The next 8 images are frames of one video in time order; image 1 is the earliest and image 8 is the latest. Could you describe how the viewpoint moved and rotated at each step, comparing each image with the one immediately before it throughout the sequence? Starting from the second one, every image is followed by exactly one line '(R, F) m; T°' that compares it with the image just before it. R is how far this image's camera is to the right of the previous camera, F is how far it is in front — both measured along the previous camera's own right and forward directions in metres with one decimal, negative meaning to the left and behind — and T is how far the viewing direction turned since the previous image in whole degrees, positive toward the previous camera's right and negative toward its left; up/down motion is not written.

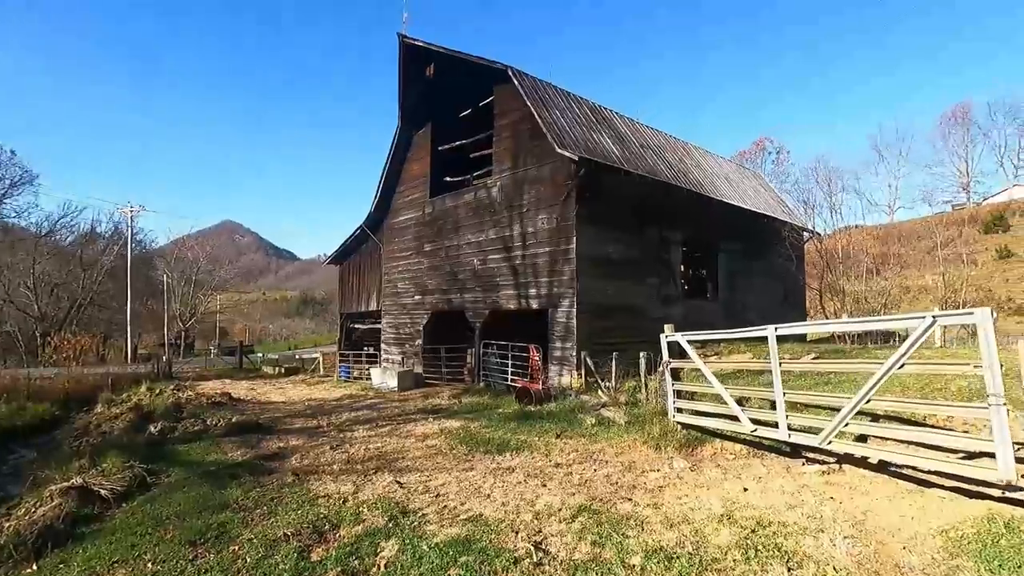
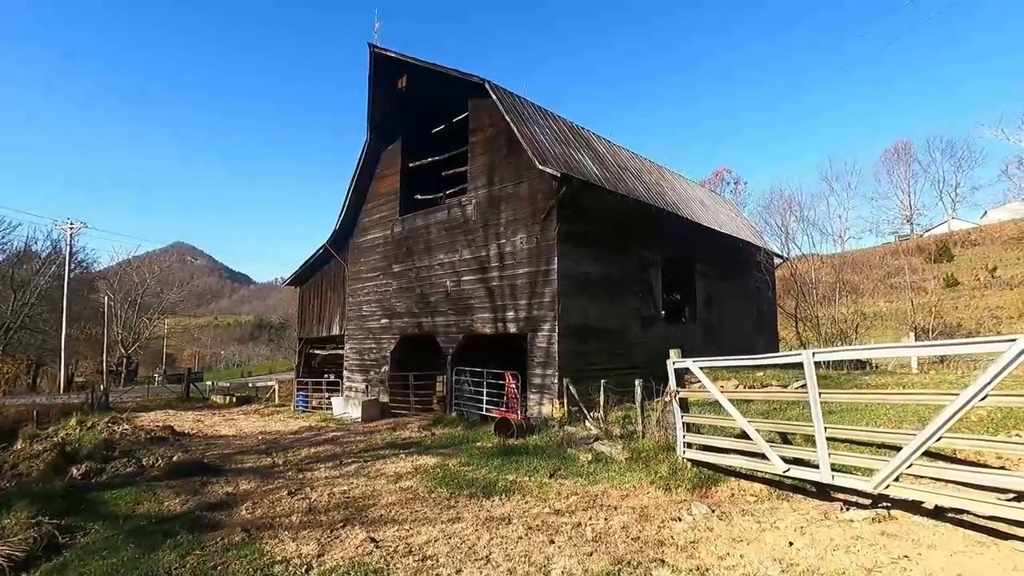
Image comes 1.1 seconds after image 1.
(-0.3, +0.7) m; +4°
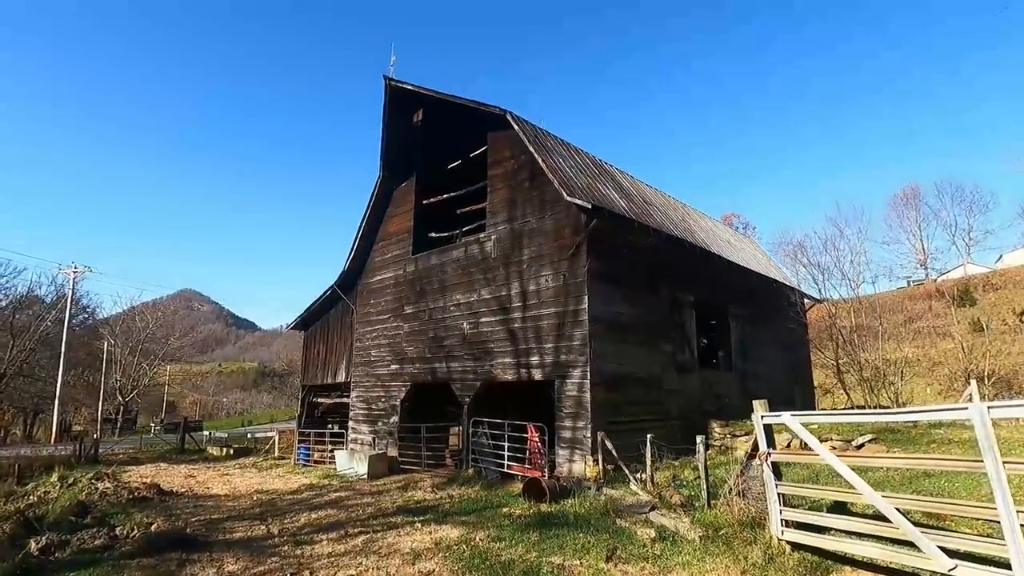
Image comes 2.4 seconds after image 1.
(-0.4, +0.9) m; -1°
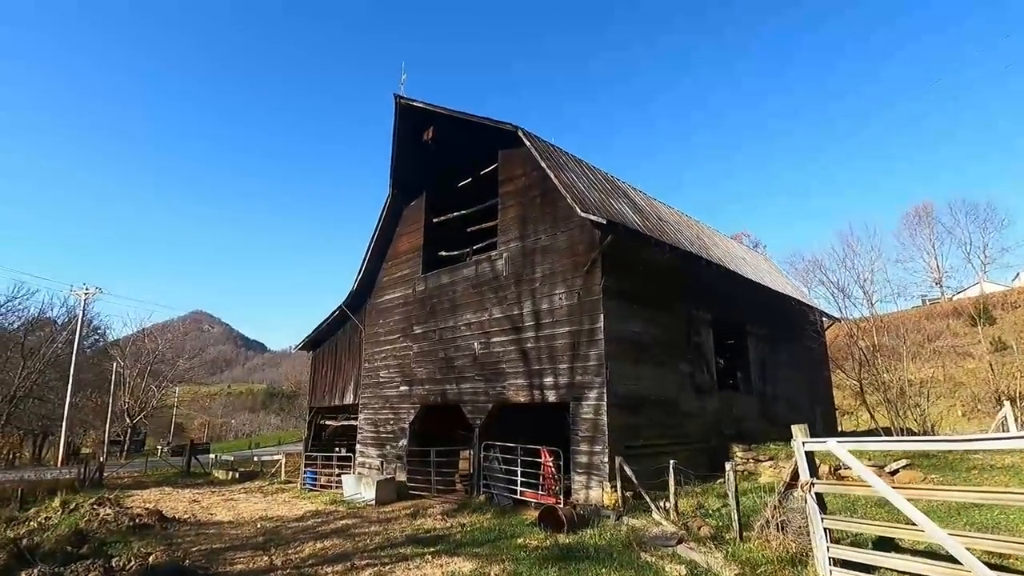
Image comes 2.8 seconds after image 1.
(-0.1, +0.3) m; -1°
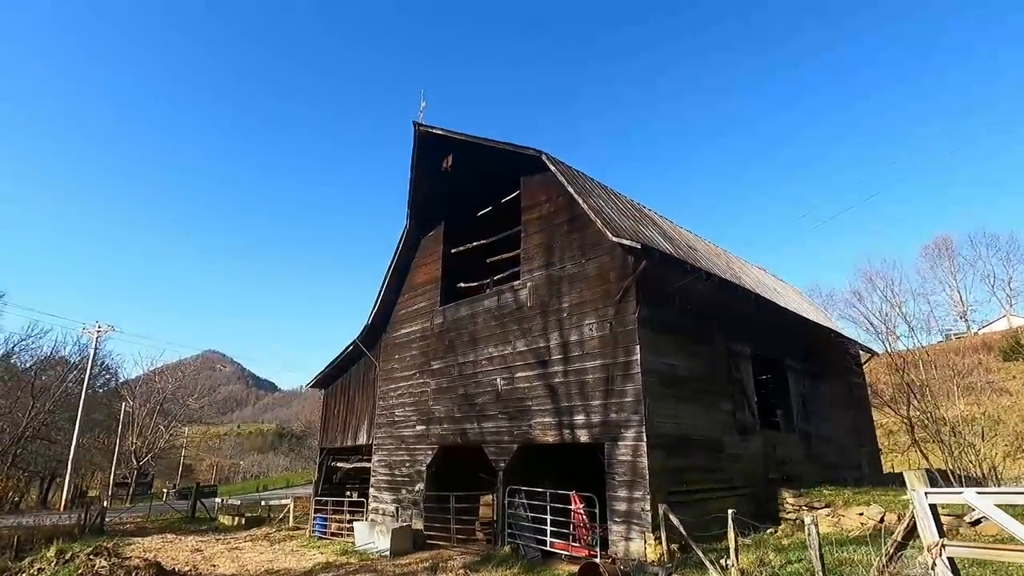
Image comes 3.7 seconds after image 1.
(-0.3, +0.6) m; -1°
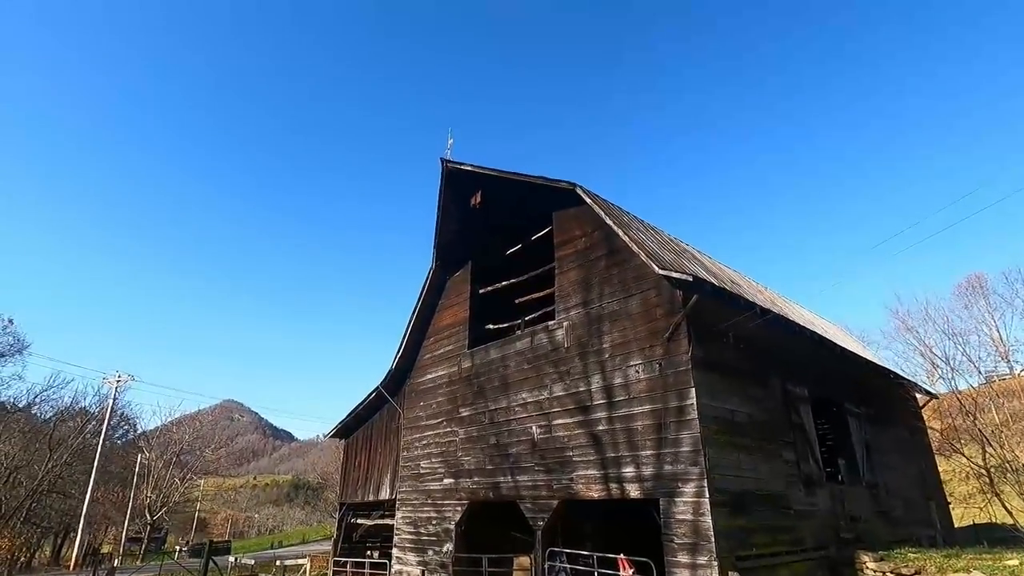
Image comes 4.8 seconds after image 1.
(-0.3, +0.6) m; -2°
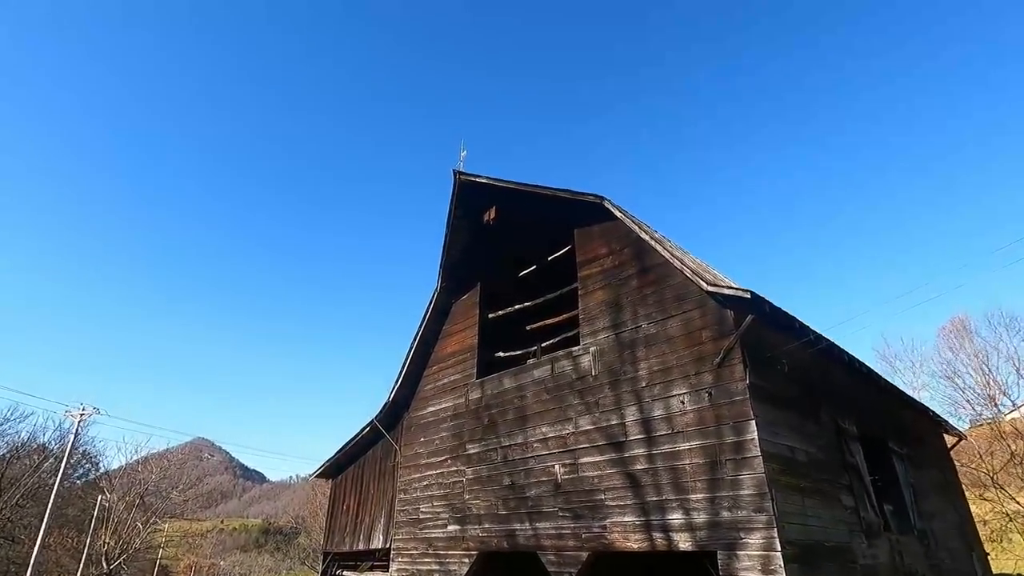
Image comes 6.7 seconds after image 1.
(-0.6, +0.9) m; +2°
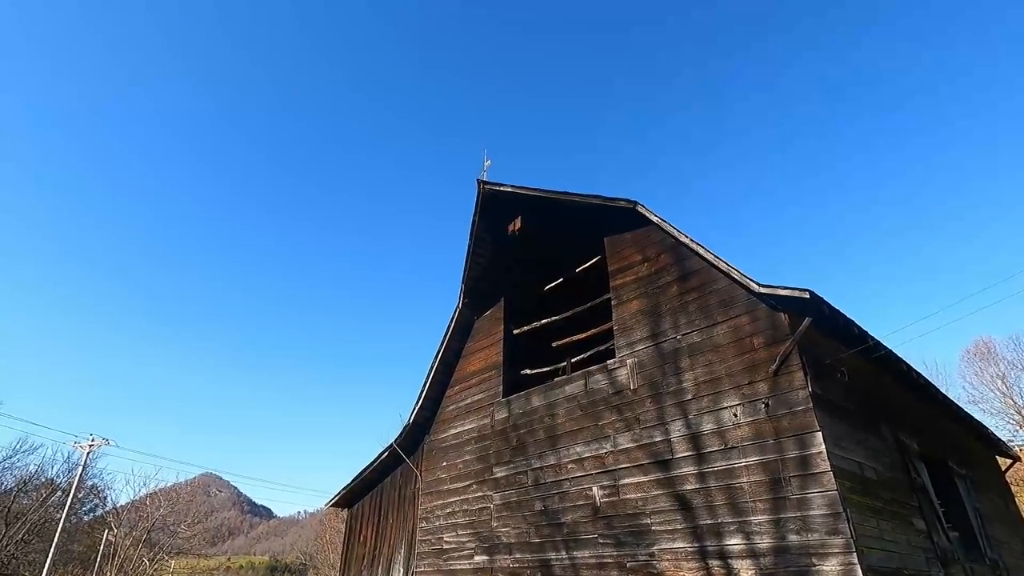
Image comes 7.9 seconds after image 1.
(-0.3, +0.5) m; -1°
